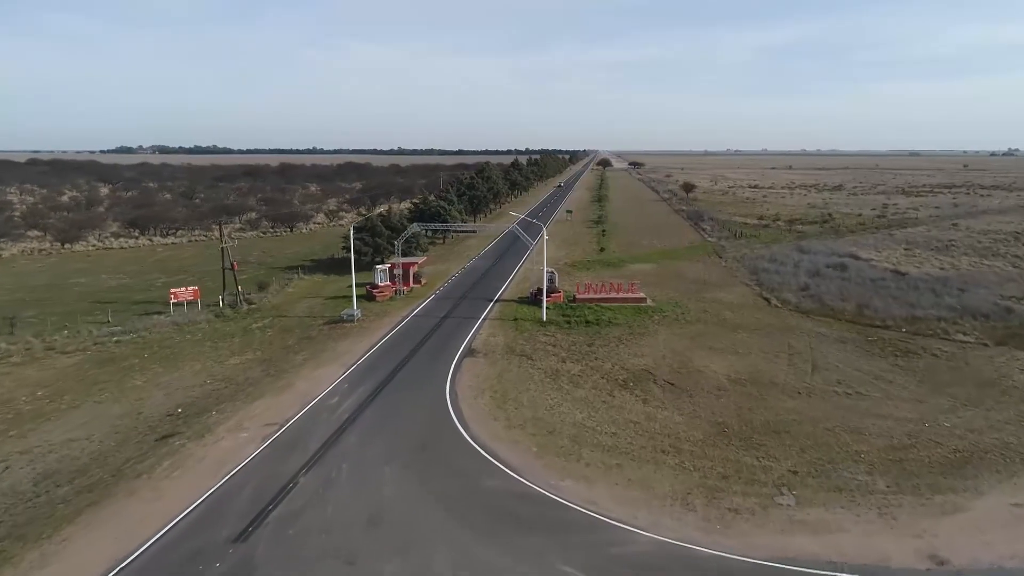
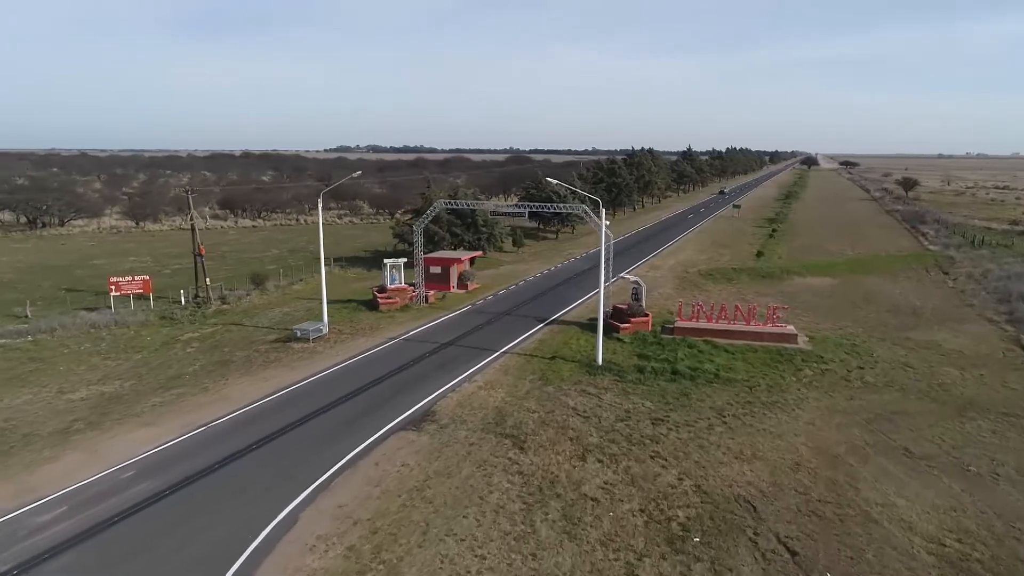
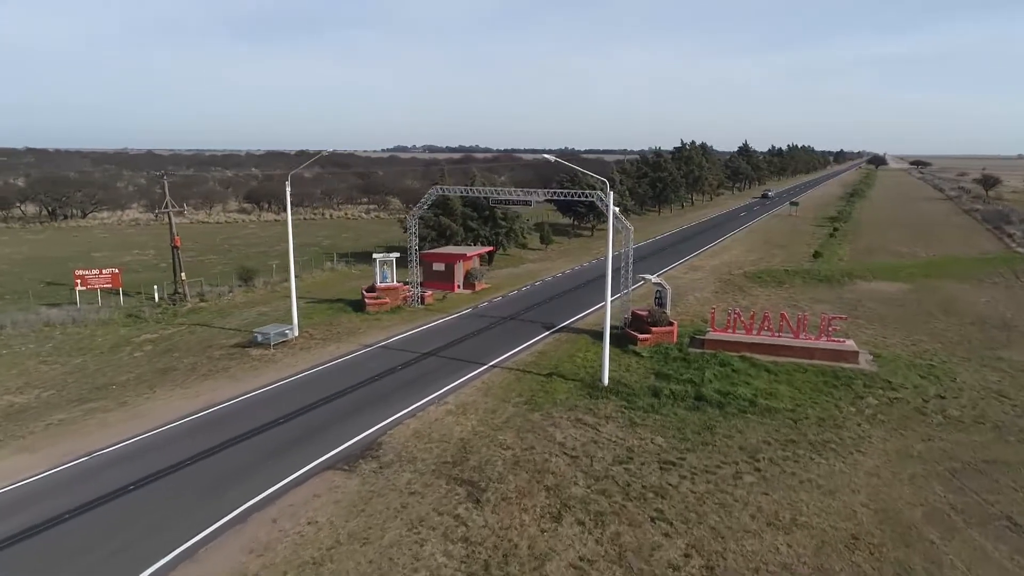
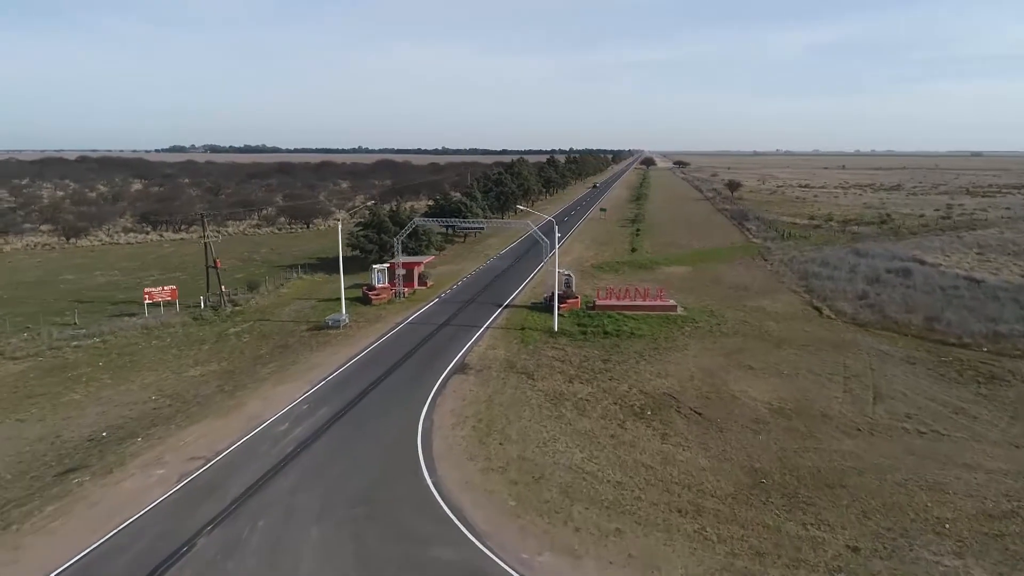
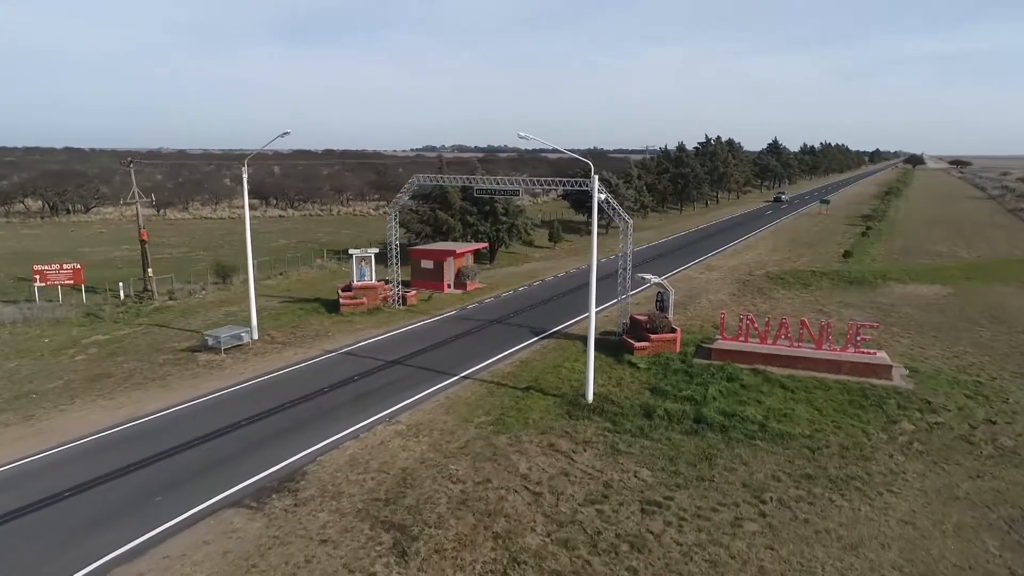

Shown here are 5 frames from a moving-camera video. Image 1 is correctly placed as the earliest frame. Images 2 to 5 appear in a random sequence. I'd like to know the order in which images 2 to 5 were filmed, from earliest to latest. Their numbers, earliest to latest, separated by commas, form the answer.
4, 2, 3, 5
